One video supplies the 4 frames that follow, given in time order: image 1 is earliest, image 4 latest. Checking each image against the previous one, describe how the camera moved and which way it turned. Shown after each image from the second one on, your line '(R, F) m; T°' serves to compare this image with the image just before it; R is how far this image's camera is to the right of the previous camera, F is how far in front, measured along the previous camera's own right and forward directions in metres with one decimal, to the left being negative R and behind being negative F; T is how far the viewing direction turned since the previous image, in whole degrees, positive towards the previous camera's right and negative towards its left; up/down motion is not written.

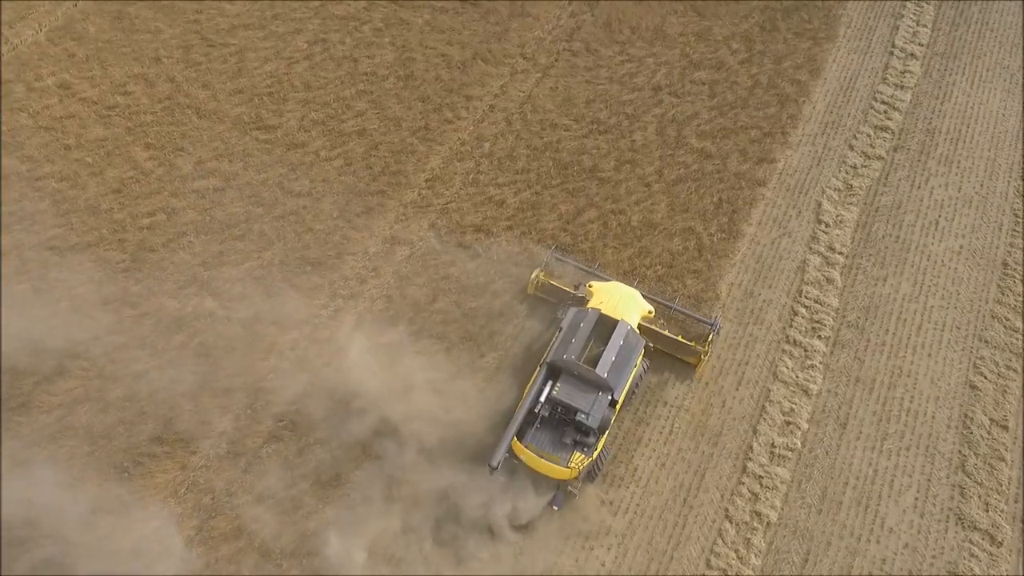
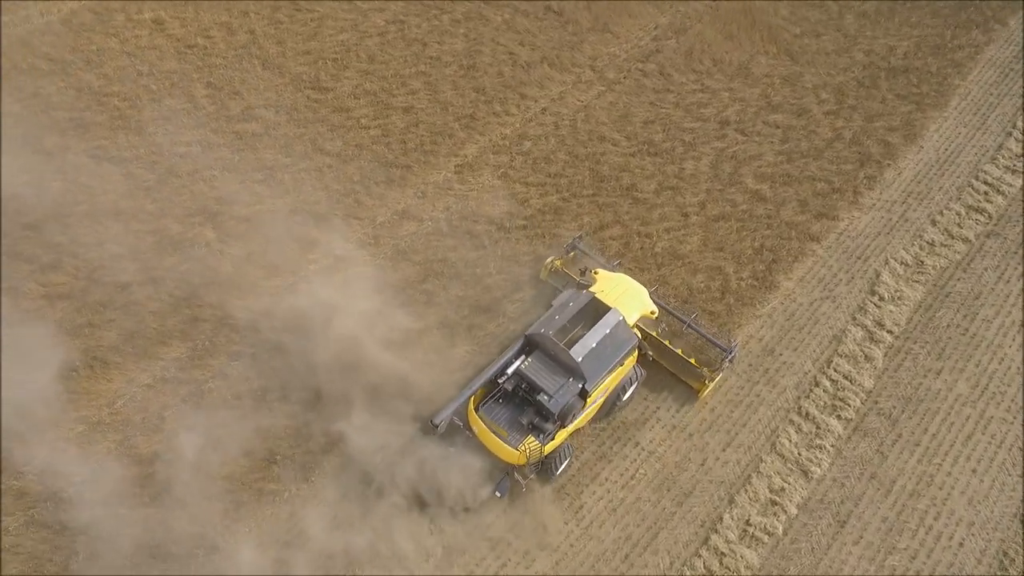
(+1.6, +0.9) m; -9°
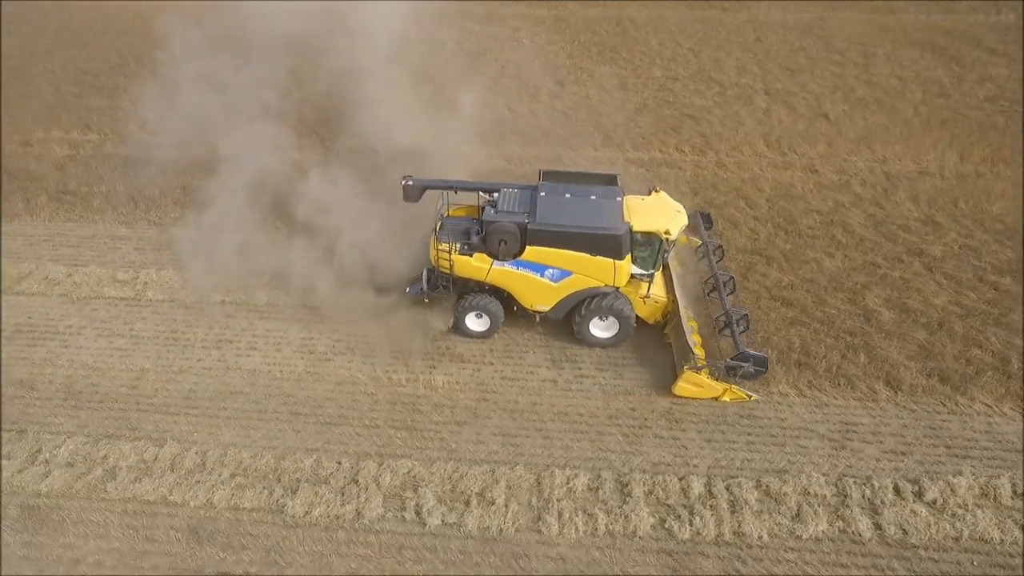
(+6.3, +3.1) m; -38°
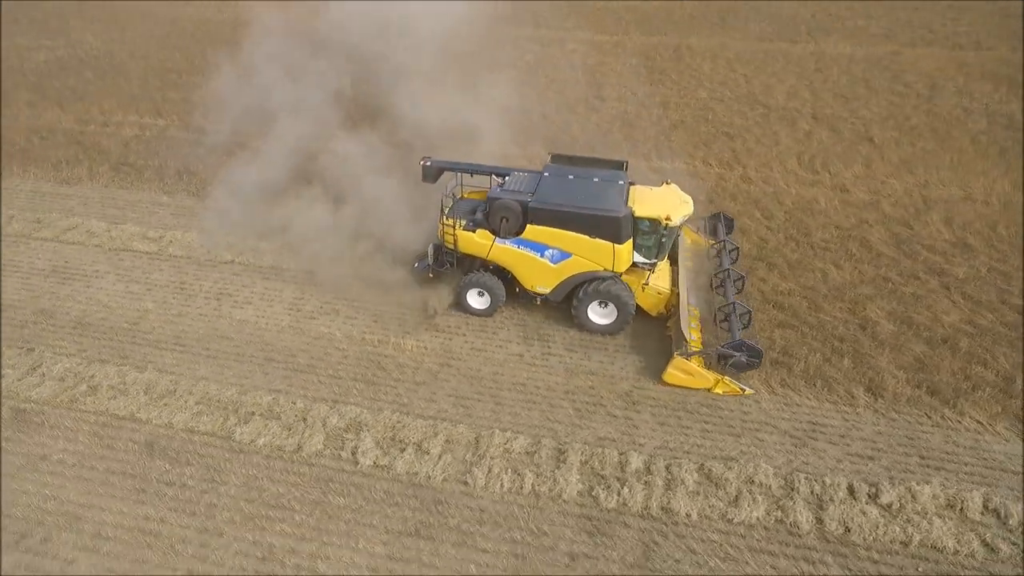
(+1.2, -0.1) m; -7°
